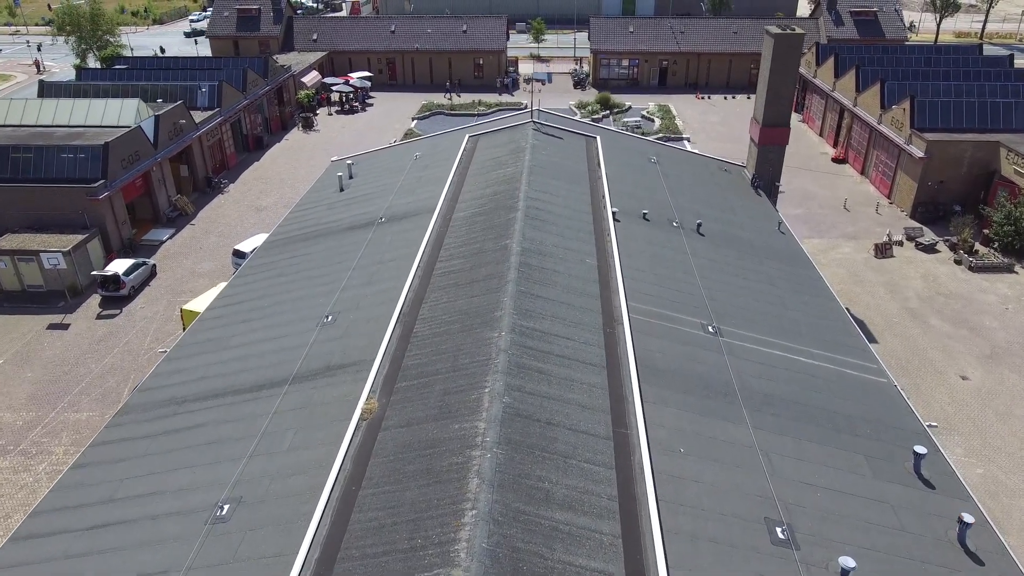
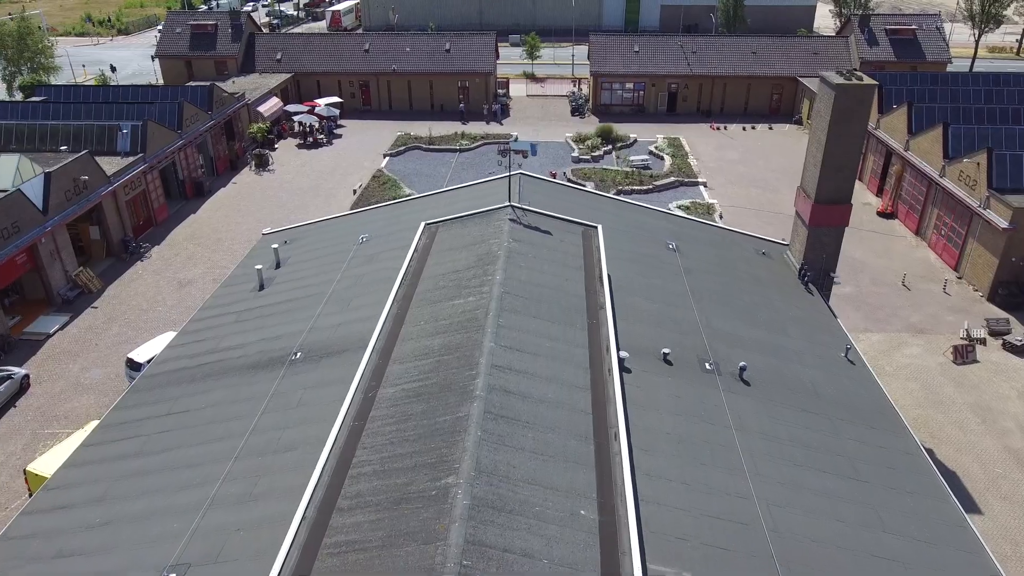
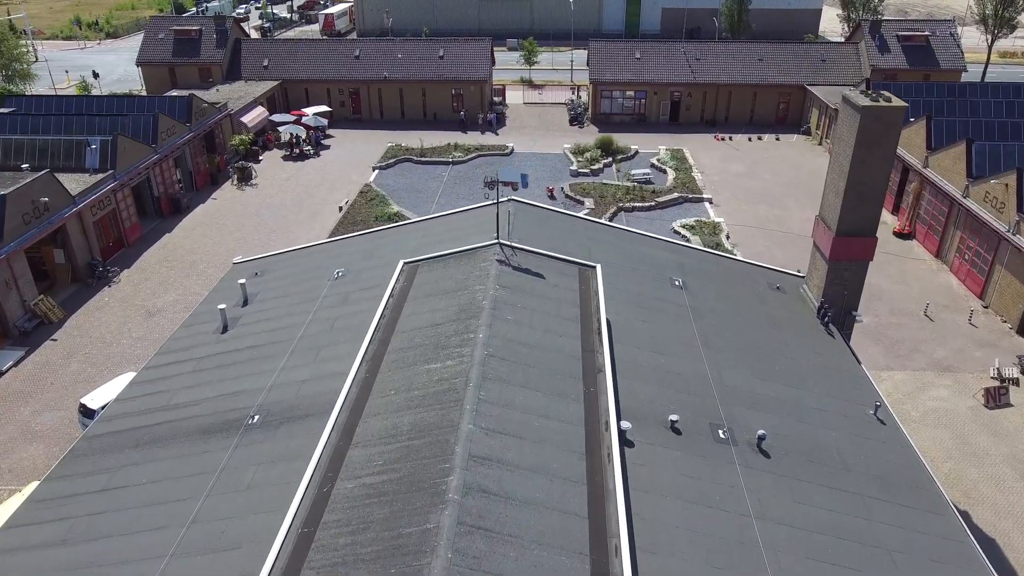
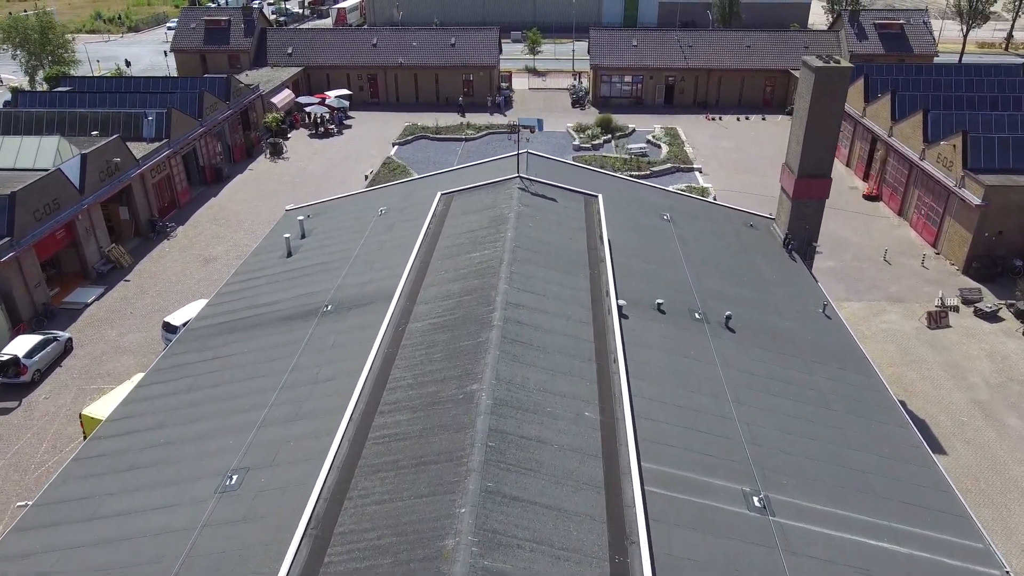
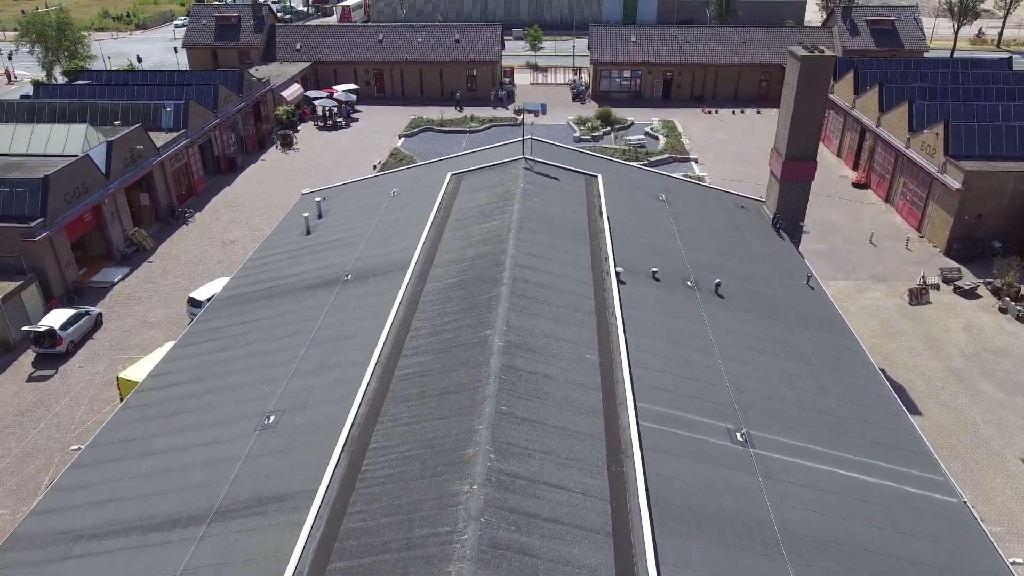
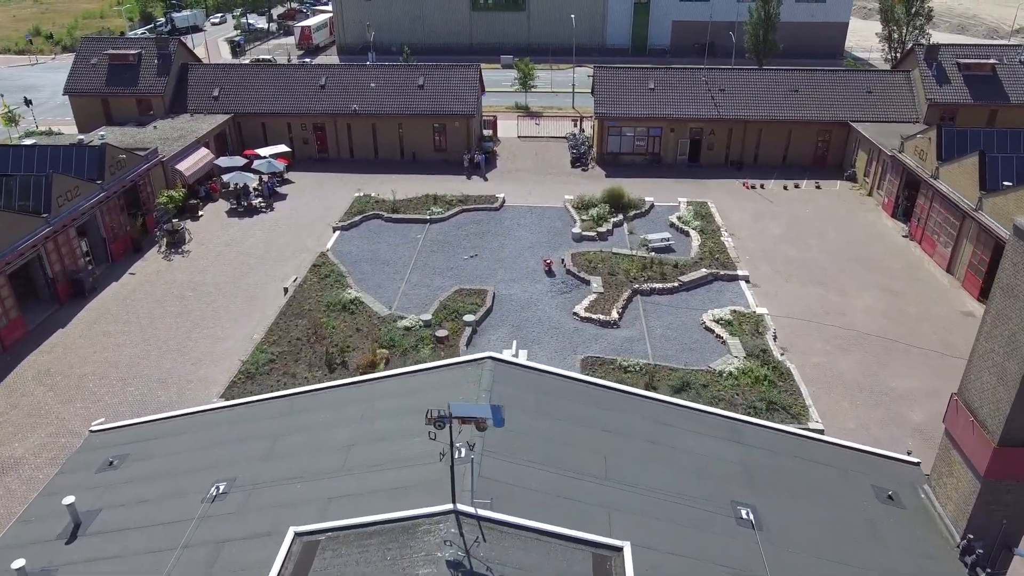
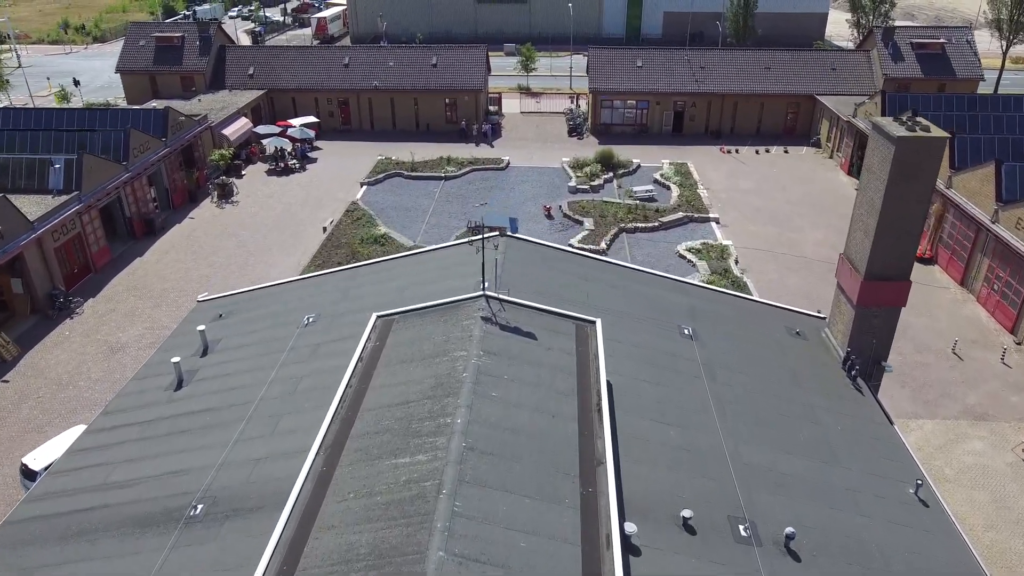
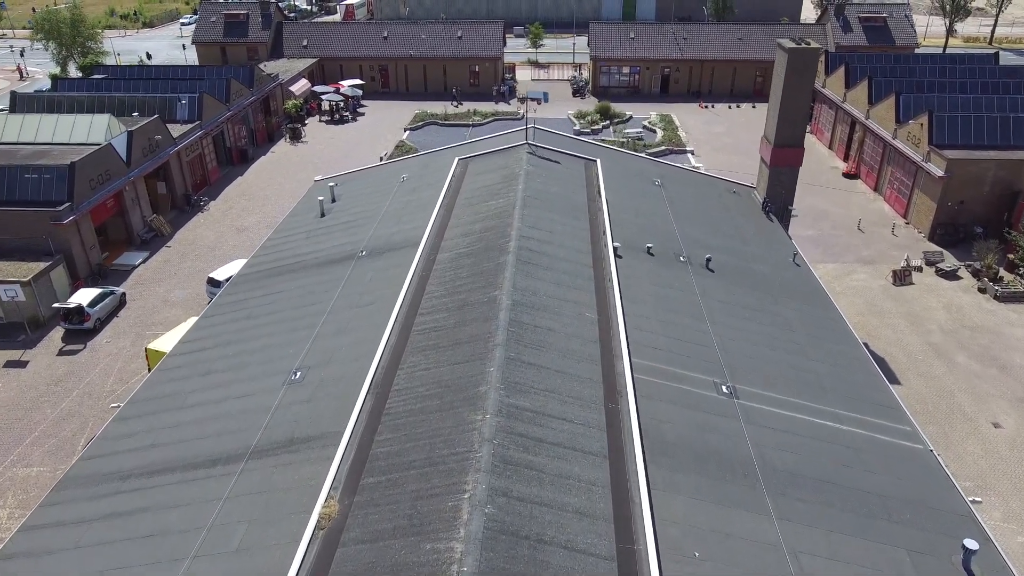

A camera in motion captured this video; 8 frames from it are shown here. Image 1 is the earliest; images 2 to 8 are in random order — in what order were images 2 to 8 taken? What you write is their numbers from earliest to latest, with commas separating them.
8, 5, 4, 2, 3, 7, 6
